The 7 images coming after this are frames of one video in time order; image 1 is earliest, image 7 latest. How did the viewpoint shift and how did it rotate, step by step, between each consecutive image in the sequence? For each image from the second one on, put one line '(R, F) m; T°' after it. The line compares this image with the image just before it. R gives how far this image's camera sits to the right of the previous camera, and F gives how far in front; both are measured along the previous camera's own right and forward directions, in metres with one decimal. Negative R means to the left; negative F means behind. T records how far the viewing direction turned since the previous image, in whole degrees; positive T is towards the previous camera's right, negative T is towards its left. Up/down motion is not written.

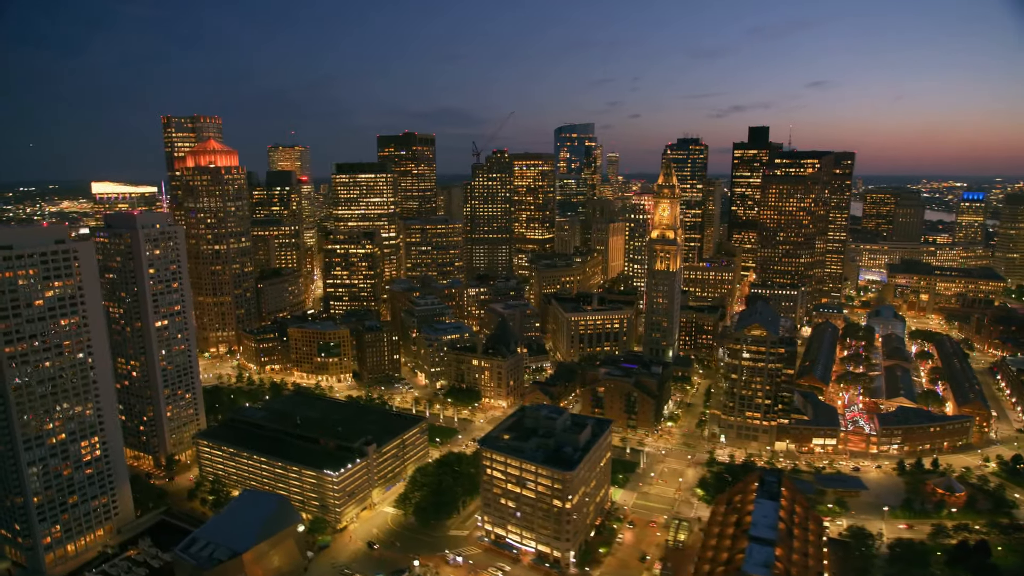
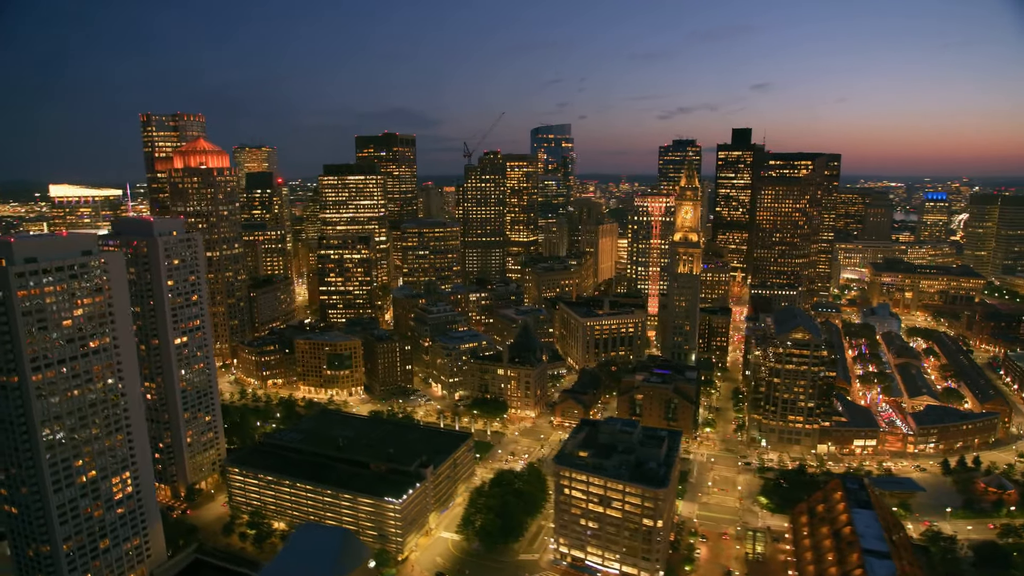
(-16.8, +5.5) m; +5°
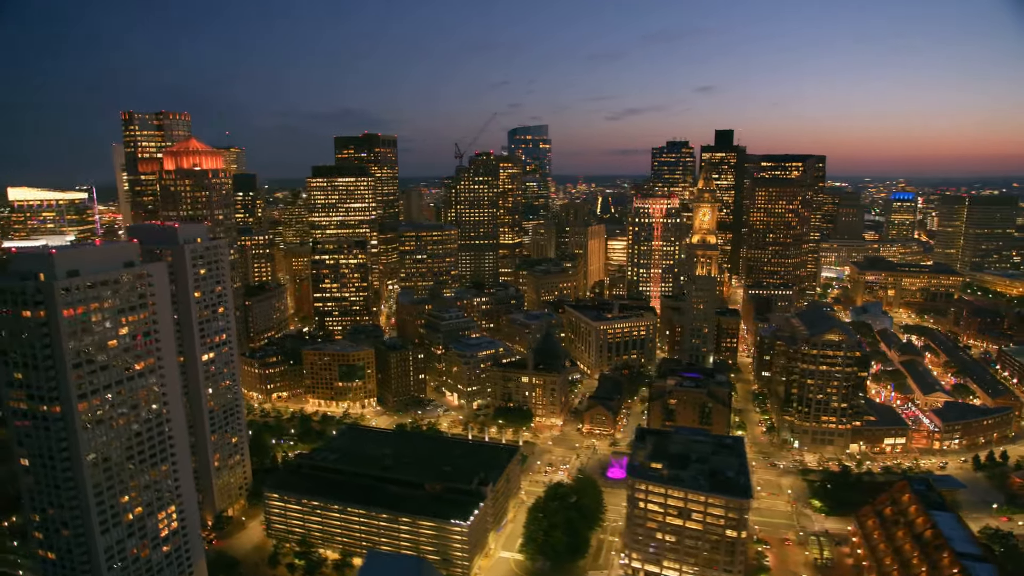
(-14.9, +4.3) m; +4°
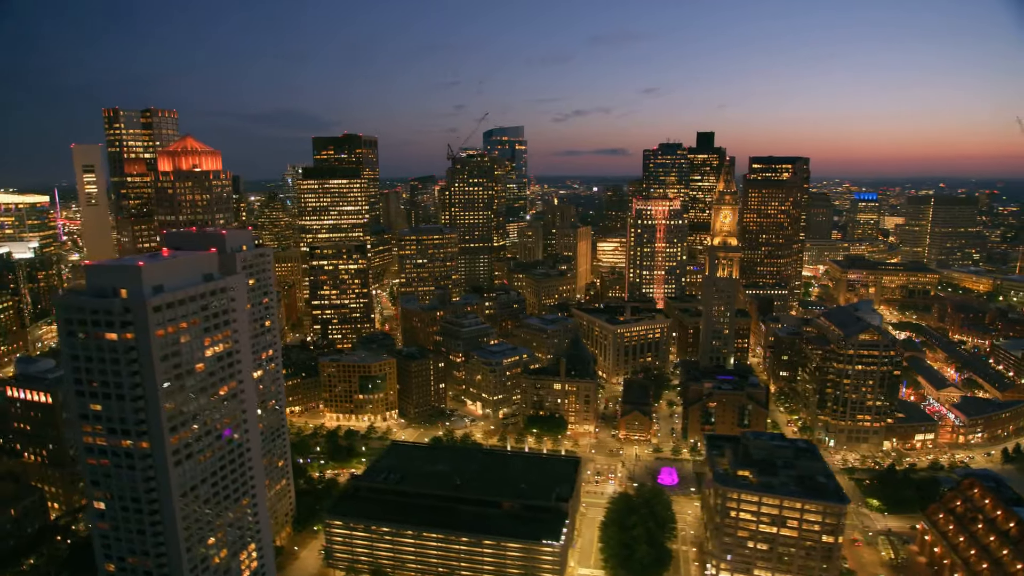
(-17.2, +4.4) m; +5°
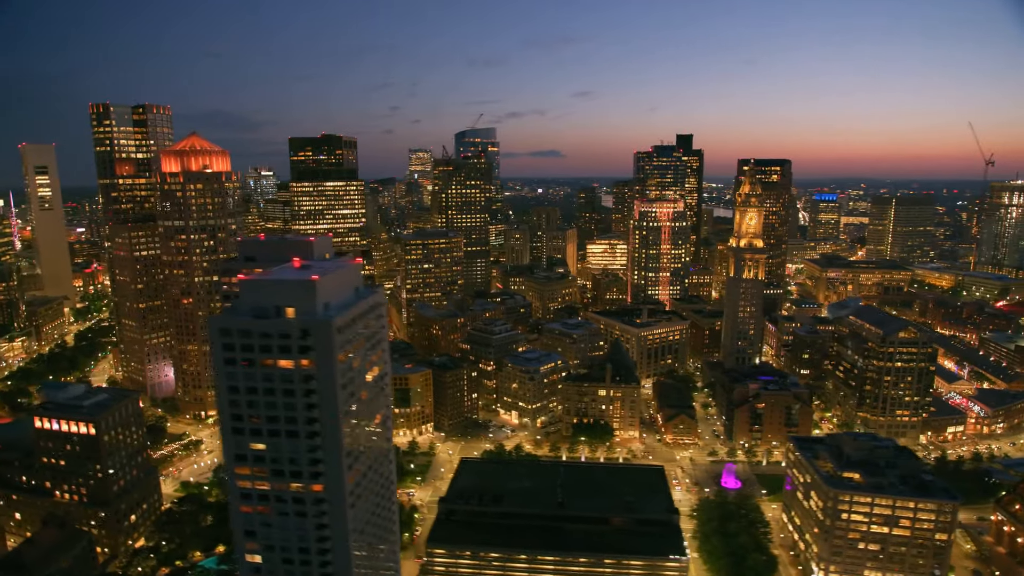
(-21.4, +4.9) m; +6°
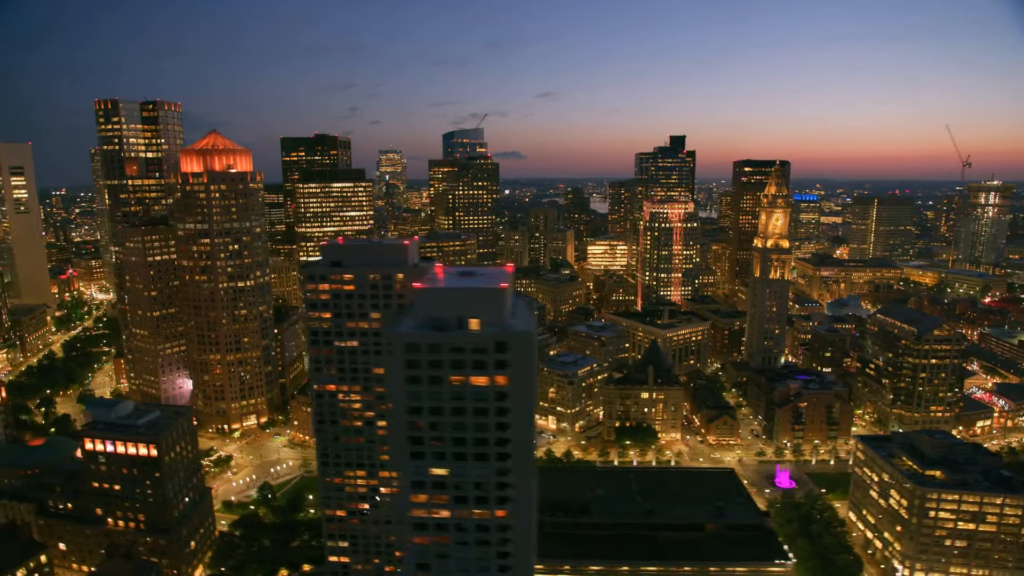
(-16.3, +3.3) m; +4°
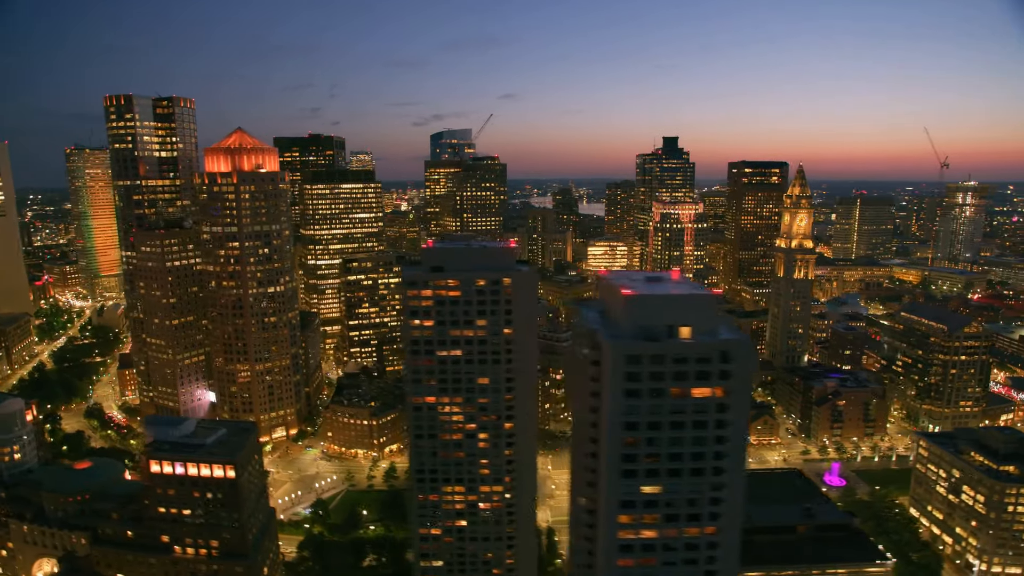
(-16.0, +3.2) m; +4°
